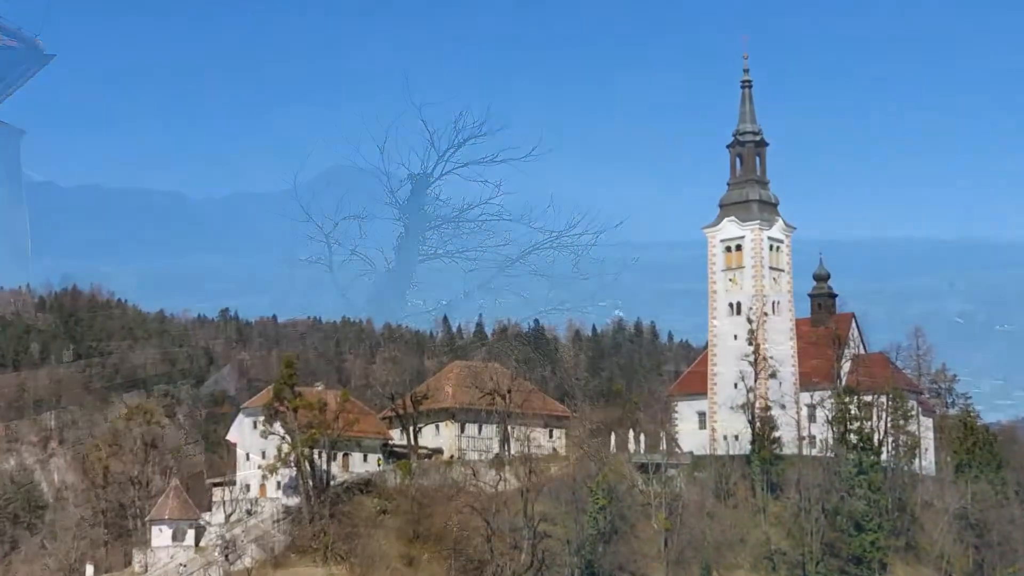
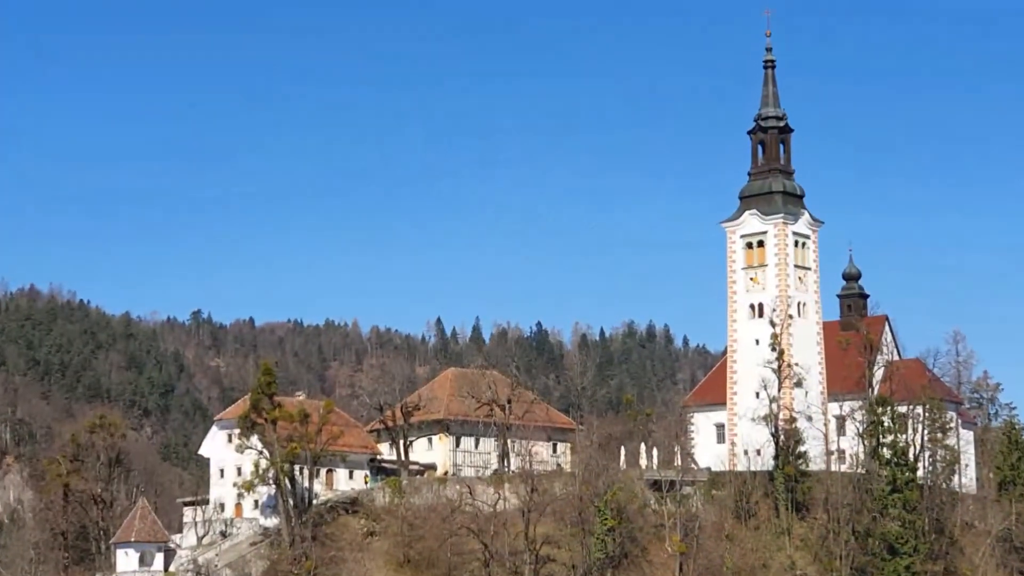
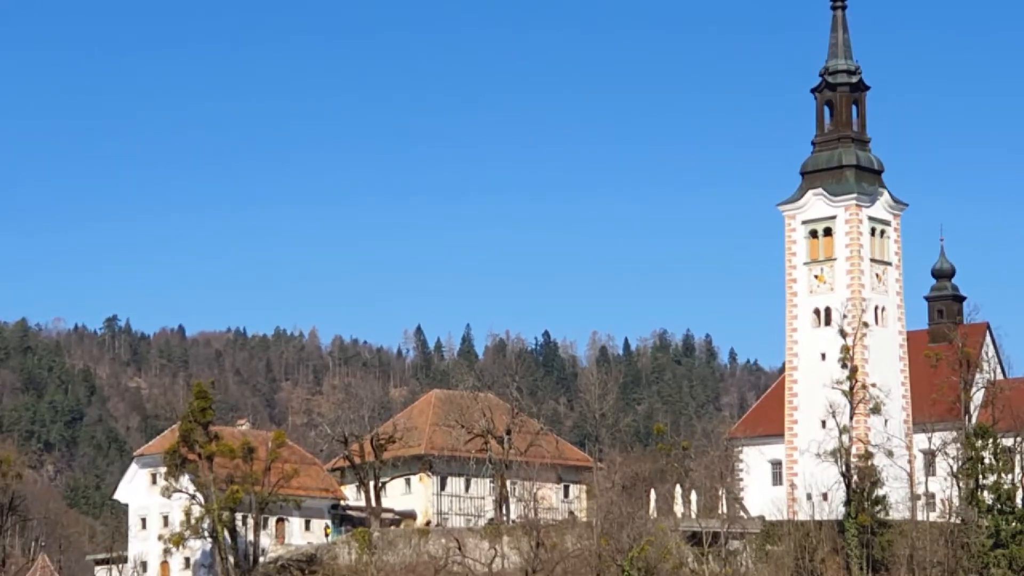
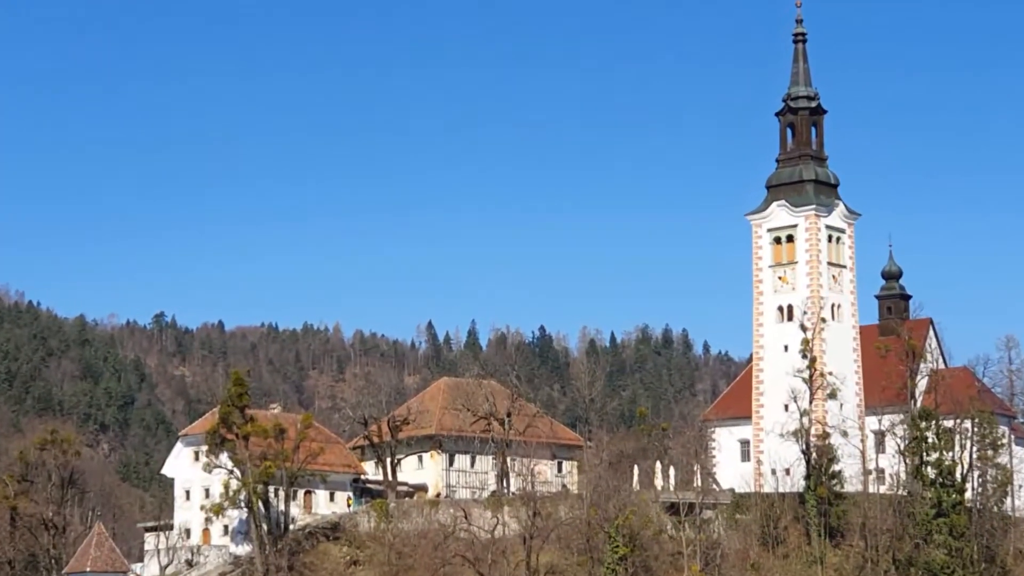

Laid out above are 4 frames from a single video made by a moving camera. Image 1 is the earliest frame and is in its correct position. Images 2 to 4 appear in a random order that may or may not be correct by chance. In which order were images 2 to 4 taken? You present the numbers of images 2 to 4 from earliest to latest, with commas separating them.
2, 4, 3
